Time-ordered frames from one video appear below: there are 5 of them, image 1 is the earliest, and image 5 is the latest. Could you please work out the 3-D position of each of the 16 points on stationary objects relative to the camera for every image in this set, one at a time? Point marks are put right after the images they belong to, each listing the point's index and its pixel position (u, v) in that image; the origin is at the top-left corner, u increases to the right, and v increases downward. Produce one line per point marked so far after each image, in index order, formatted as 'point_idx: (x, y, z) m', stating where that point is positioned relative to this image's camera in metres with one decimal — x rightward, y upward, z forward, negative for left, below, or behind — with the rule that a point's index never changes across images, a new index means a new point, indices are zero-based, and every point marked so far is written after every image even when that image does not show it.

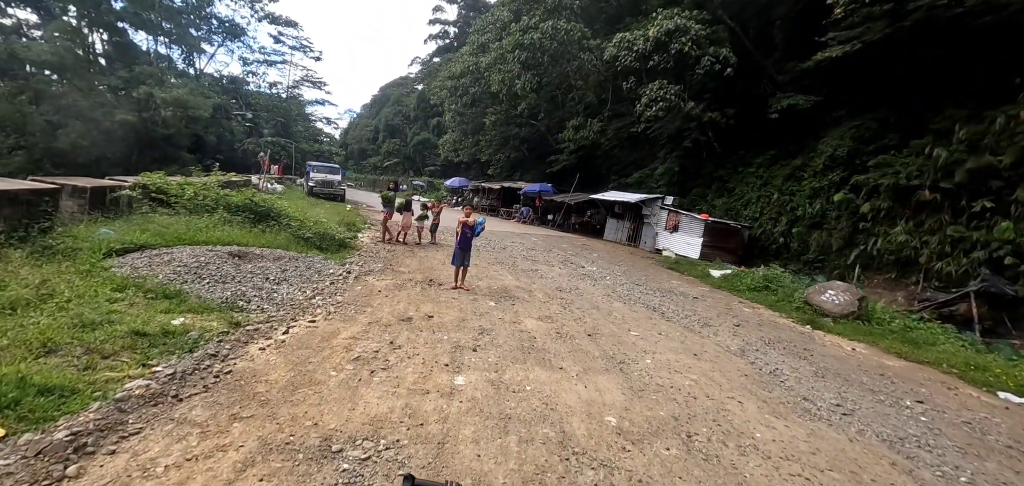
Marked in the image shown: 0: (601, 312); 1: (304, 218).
0: (+1.5, -1.2, +7.1) m
1: (-5.0, +0.6, +10.3) m
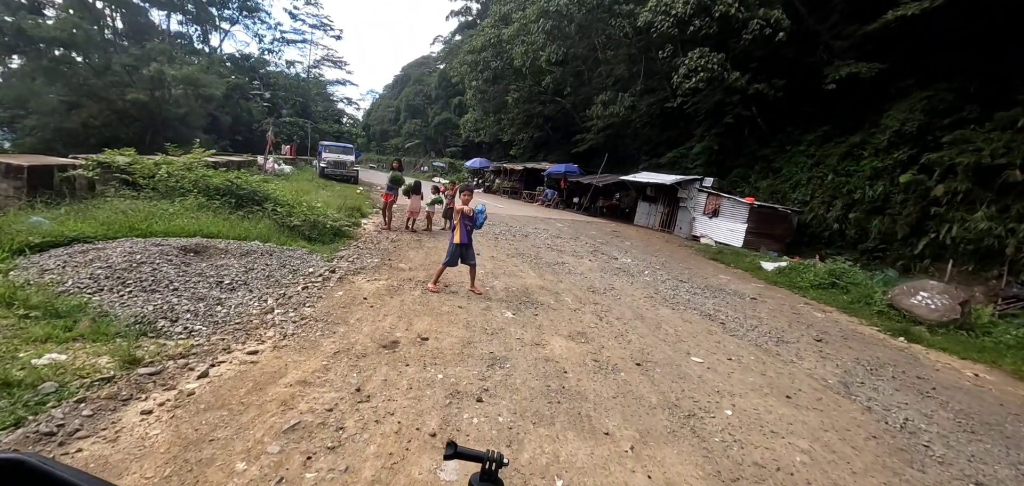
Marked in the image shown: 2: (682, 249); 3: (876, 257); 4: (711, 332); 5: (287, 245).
0: (+1.8, -1.1, +5.6) m
1: (-4.5, +0.9, +9.0) m
2: (+6.0, -0.2, +15.2) m
3: (+11.9, -0.5, +13.9) m
4: (+2.7, -1.2, +5.8) m
5: (-3.5, 0.0, +6.8) m
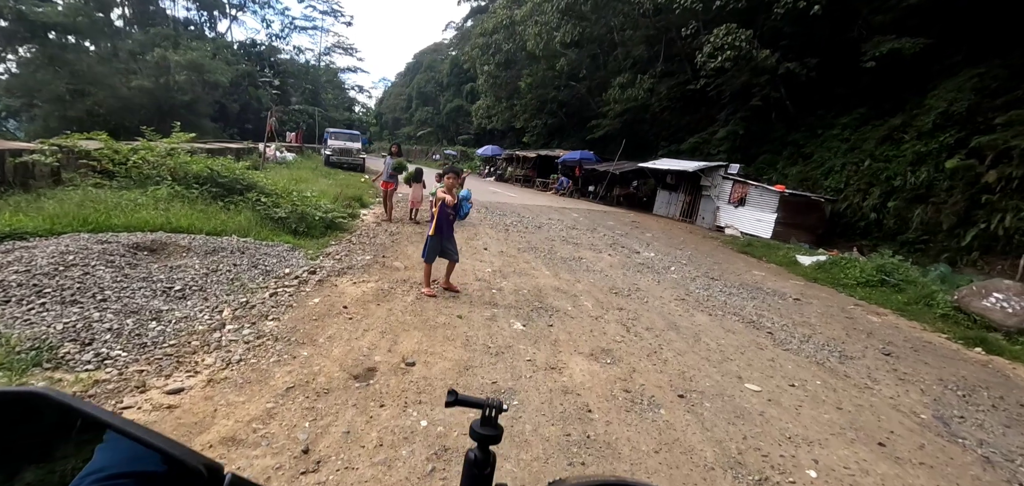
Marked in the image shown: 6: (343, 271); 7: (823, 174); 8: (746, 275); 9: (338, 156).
0: (+1.9, -1.1, +4.7) m
1: (-4.3, +1.0, +8.2) m
2: (+6.4, +0.1, +14.1) m
3: (+12.2, -0.2, +12.7) m
4: (+2.8, -1.2, +4.9) m
5: (-3.4, 0.0, +6.0) m
6: (-2.1, -0.3, +5.3) m
7: (+12.3, +2.7, +16.7) m
8: (+5.2, -0.7, +9.5) m
9: (-8.0, +4.0, +19.7) m
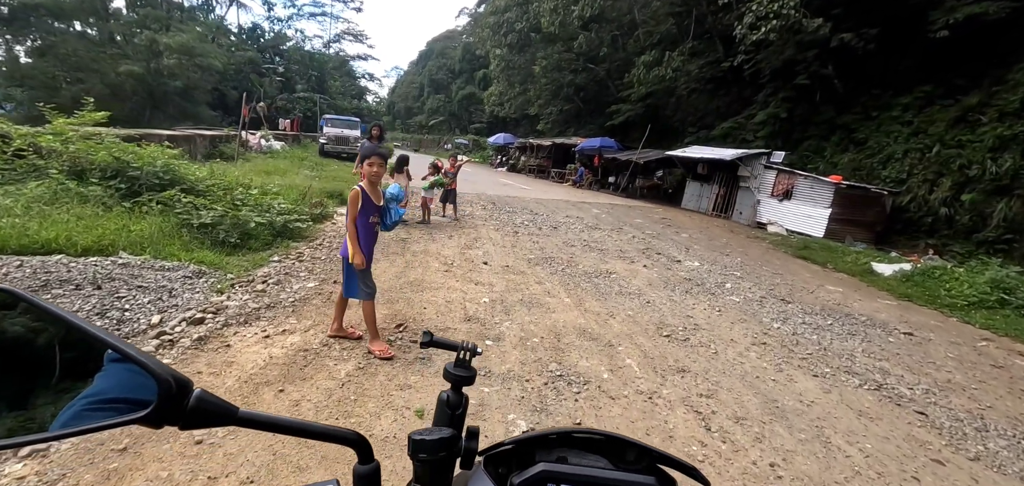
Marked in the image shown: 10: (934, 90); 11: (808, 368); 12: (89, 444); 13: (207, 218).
0: (+1.9, -1.3, +2.7) m
1: (-4.2, +0.8, +6.4) m
2: (+6.8, +0.1, +11.9) m
3: (+12.5, -0.3, +10.3) m
4: (+2.8, -1.4, +2.9) m
5: (-3.3, -0.2, +4.2) m
6: (-2.1, -0.6, +3.5) m
7: (+12.7, +2.7, +14.3) m
8: (+5.3, -0.8, +7.4) m
9: (-7.4, +4.1, +18.0) m
10: (+15.2, +5.4, +15.0) m
11: (+2.8, -1.1, +4.1) m
12: (-1.9, -0.9, +2.1) m
13: (-3.6, +0.3, +5.1) m
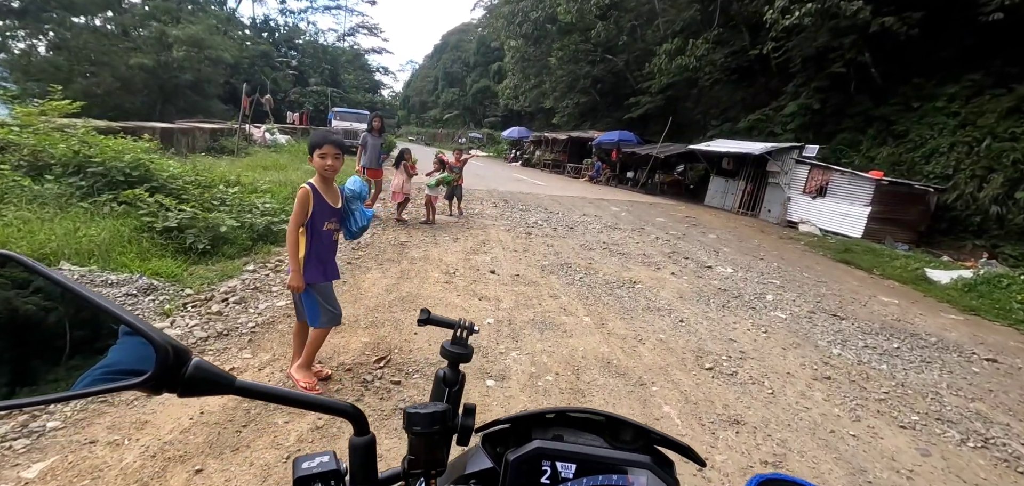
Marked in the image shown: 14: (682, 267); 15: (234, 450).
0: (+1.9, -1.4, +1.9) m
1: (-4.0, +0.8, +5.8) m
2: (+7.1, 0.0, +11.0) m
3: (+12.8, -0.4, +9.2) m
4: (+2.8, -1.5, +2.1) m
5: (-3.3, -0.2, +3.6) m
6: (-2.0, -0.7, +2.8) m
7: (+13.1, +2.6, +13.1) m
8: (+5.5, -0.9, +6.5) m
9: (-6.9, +4.2, +17.4) m
10: (+15.6, +5.3, +13.6) m
11: (+2.8, -1.3, +3.3) m
12: (-1.9, -1.0, +1.4) m
13: (-3.5, +0.2, +4.5) m
14: (+2.8, -0.4, +7.0) m
15: (-1.3, -0.9, +2.2) m
